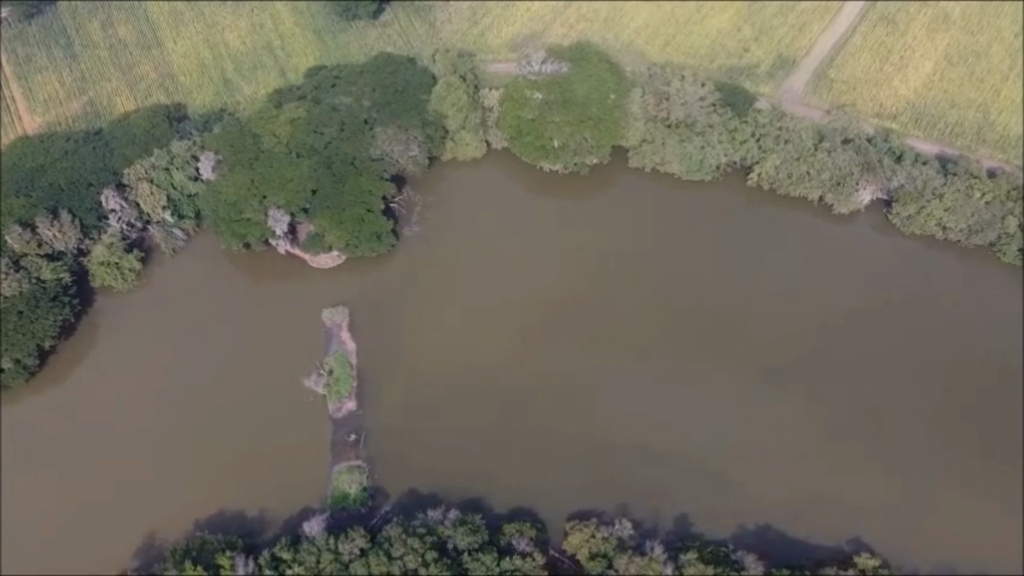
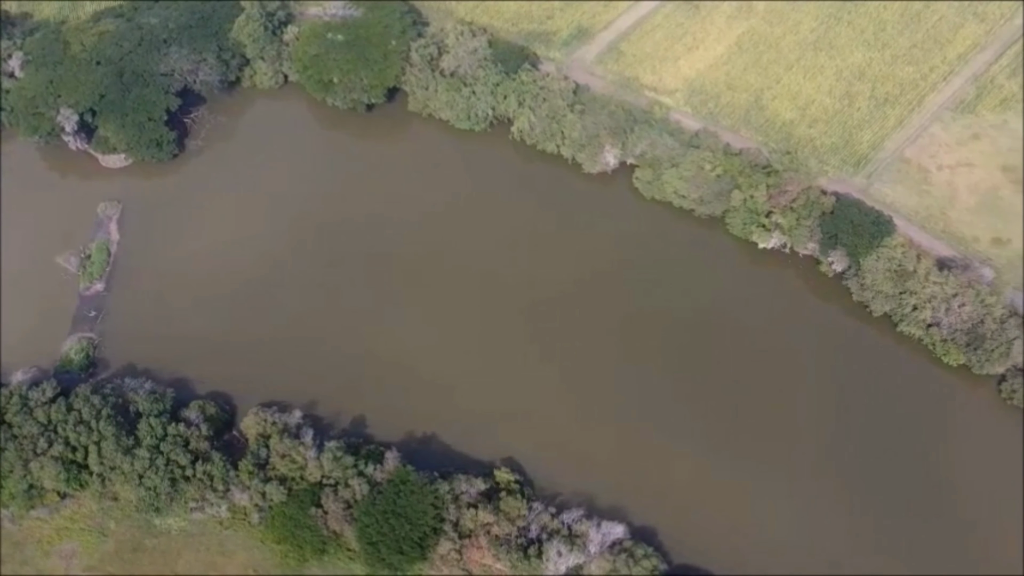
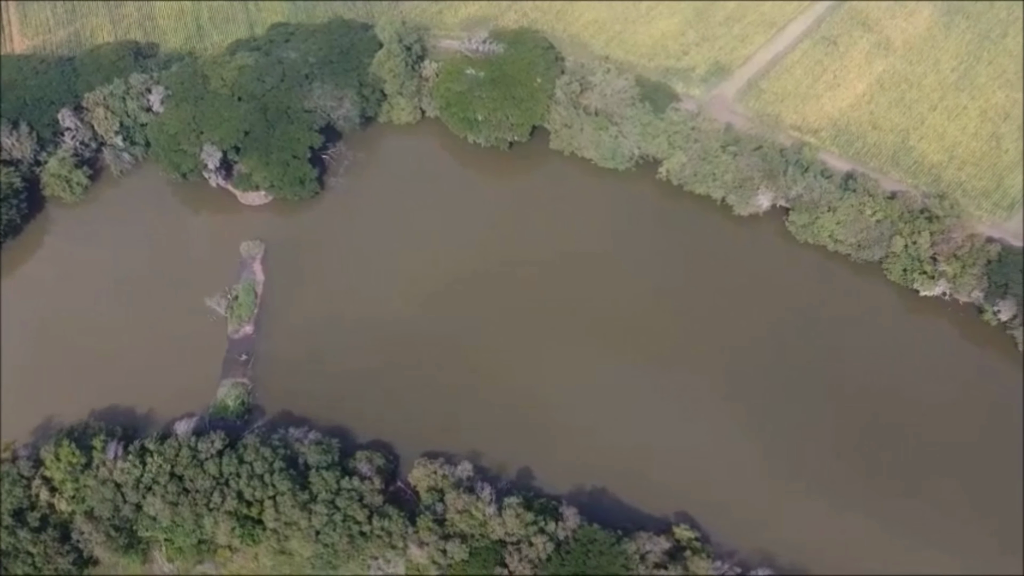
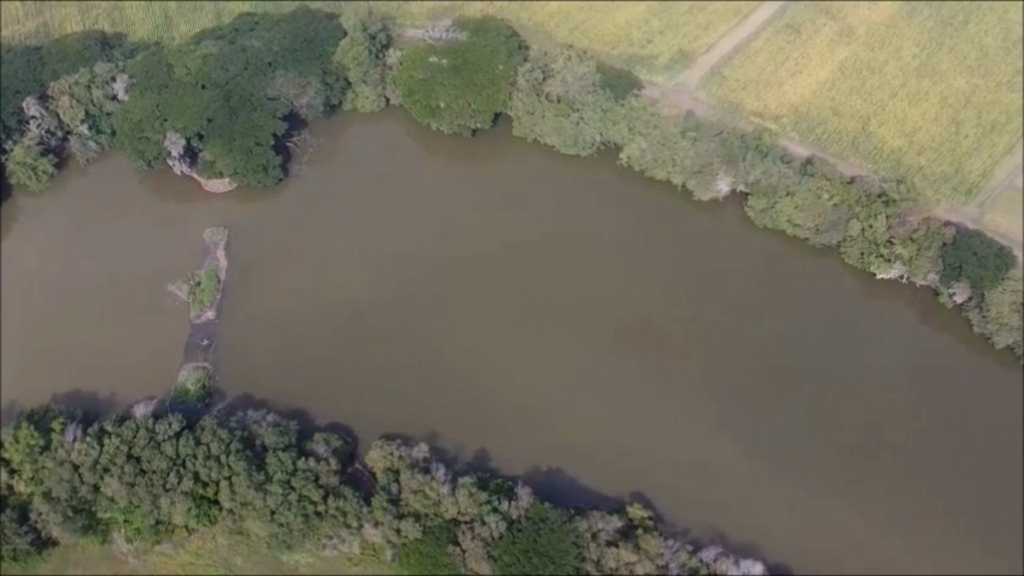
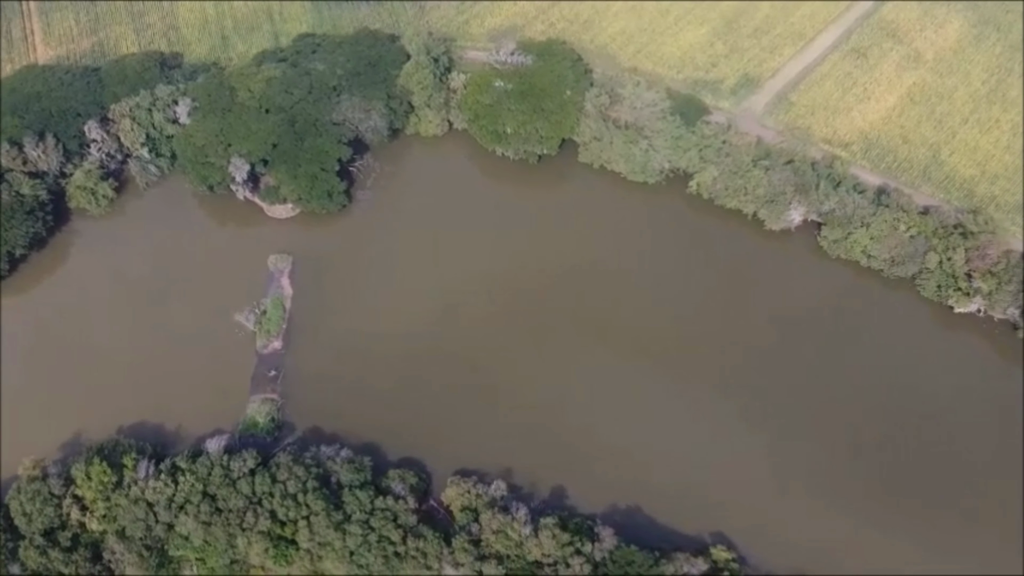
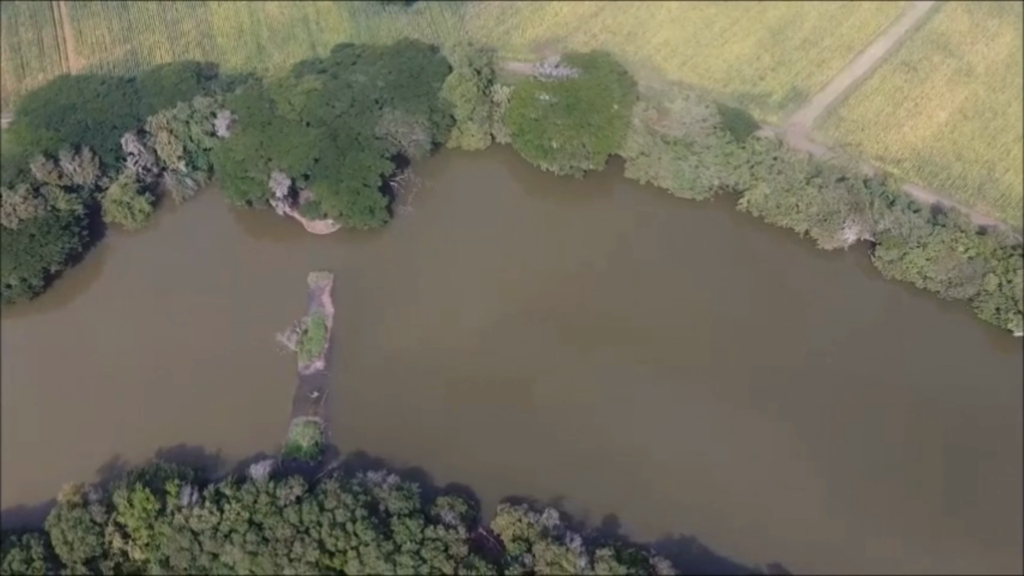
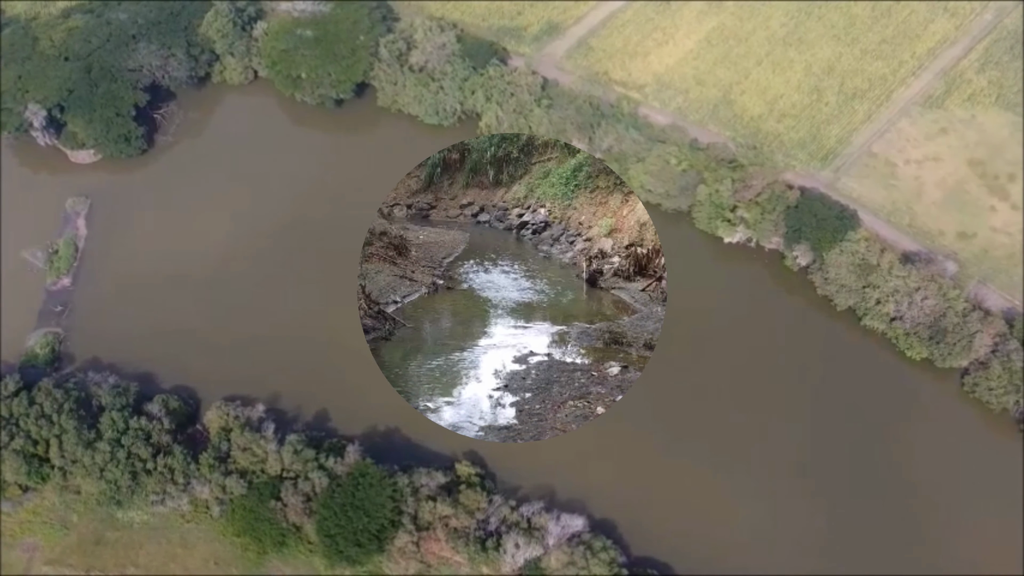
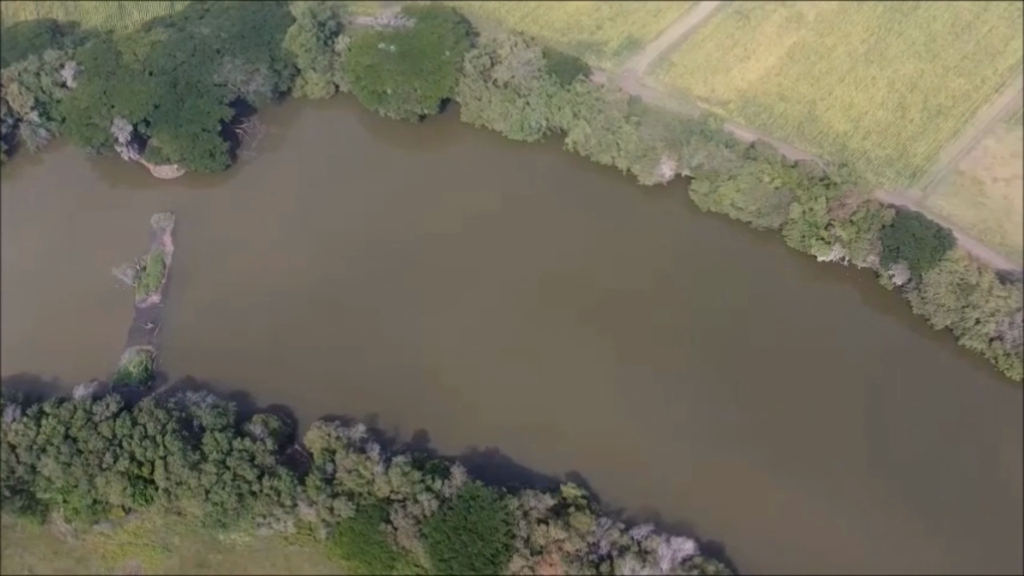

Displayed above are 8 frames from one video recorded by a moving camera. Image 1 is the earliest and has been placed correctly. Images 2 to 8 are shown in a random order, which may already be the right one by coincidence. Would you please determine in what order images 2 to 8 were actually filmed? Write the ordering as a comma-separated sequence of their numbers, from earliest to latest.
6, 5, 3, 4, 8, 2, 7
